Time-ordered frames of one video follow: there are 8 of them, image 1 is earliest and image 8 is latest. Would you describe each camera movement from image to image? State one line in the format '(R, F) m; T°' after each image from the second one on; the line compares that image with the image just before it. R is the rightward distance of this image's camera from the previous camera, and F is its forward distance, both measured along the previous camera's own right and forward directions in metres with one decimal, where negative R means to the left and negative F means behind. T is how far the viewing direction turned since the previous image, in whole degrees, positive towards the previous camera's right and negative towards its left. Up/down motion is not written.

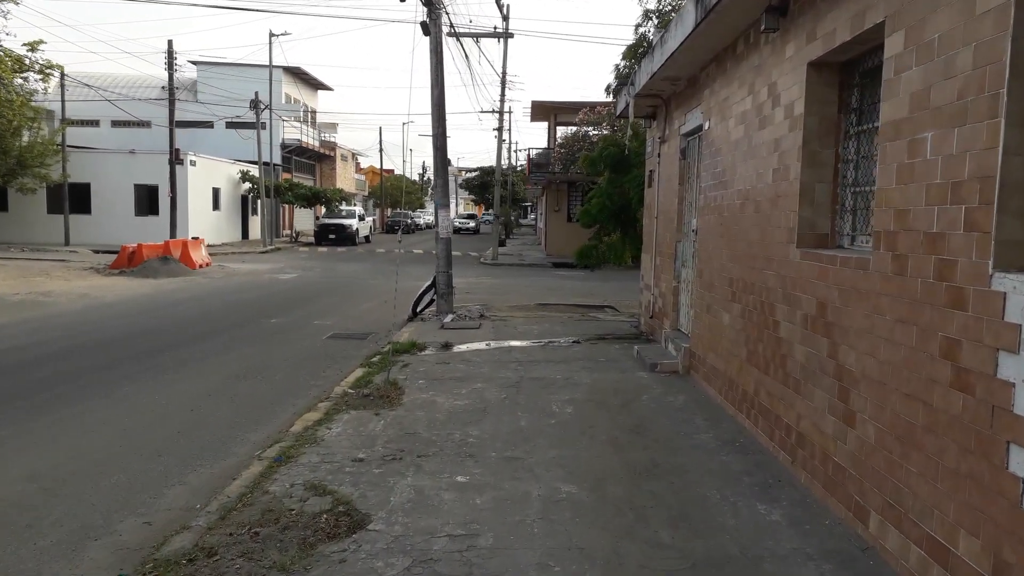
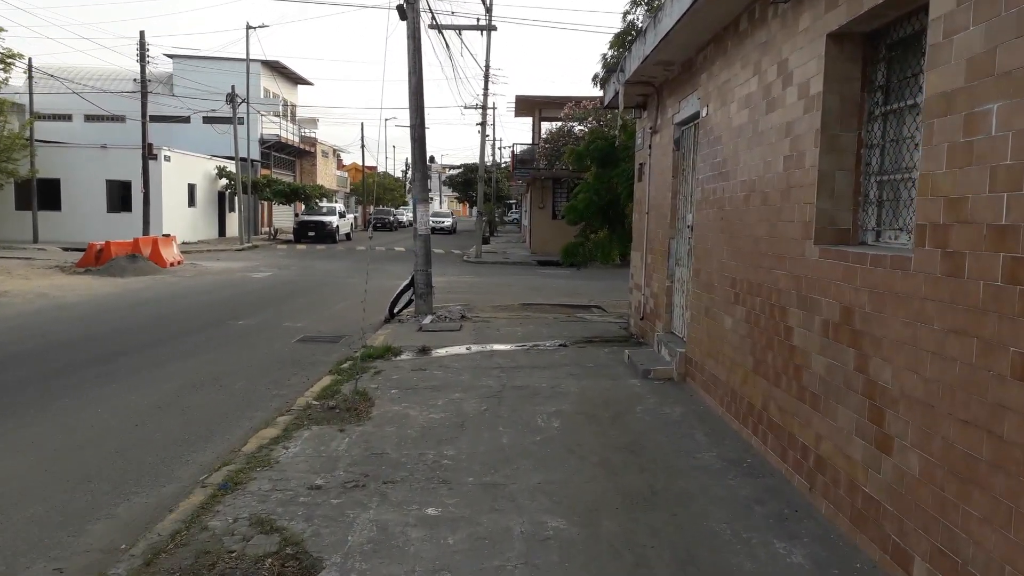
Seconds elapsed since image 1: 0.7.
(0.0, +0.6) m; +1°
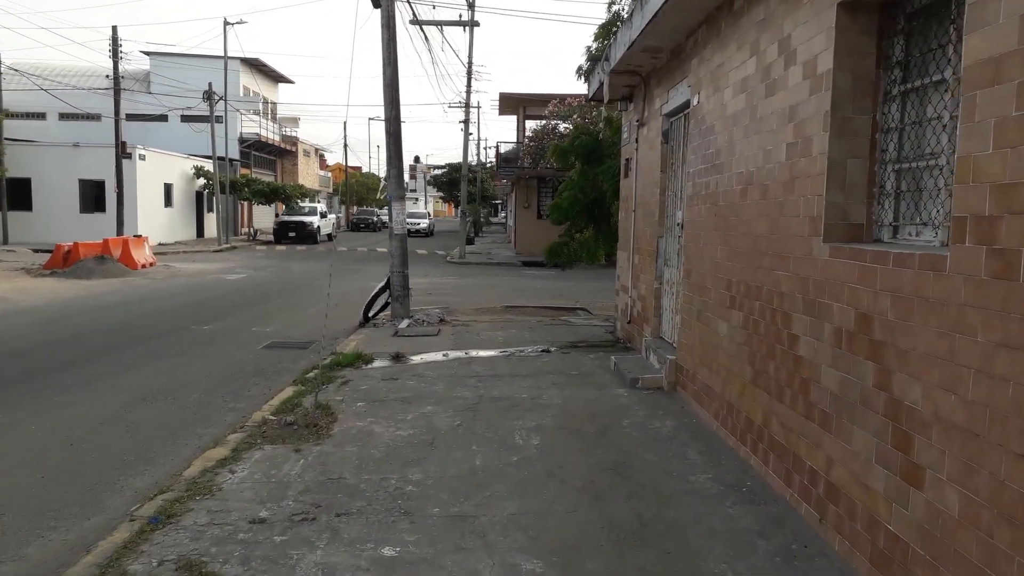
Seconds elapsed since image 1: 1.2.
(+0.1, +0.5) m; +1°
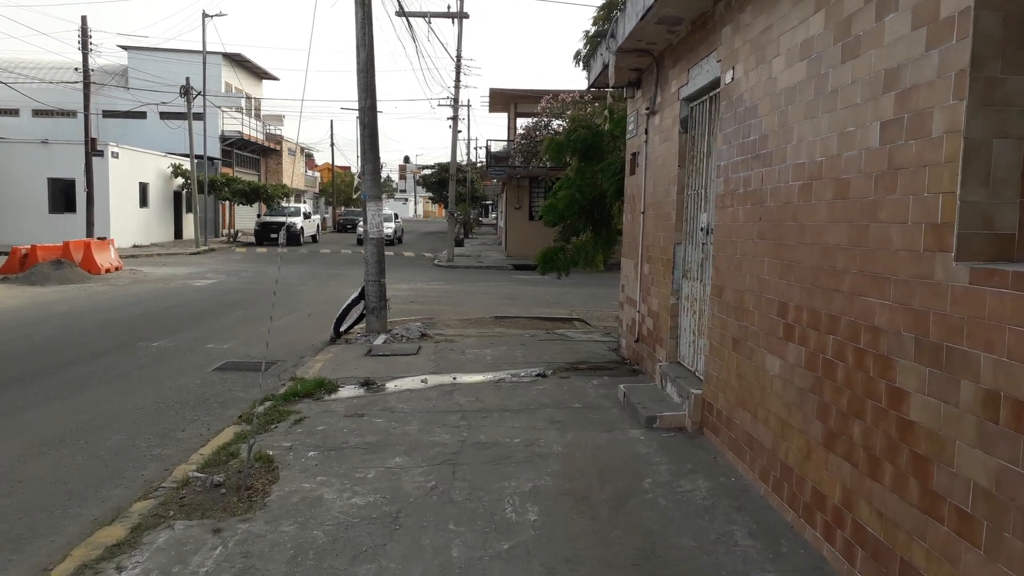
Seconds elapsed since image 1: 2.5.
(0.0, +1.2) m; +1°
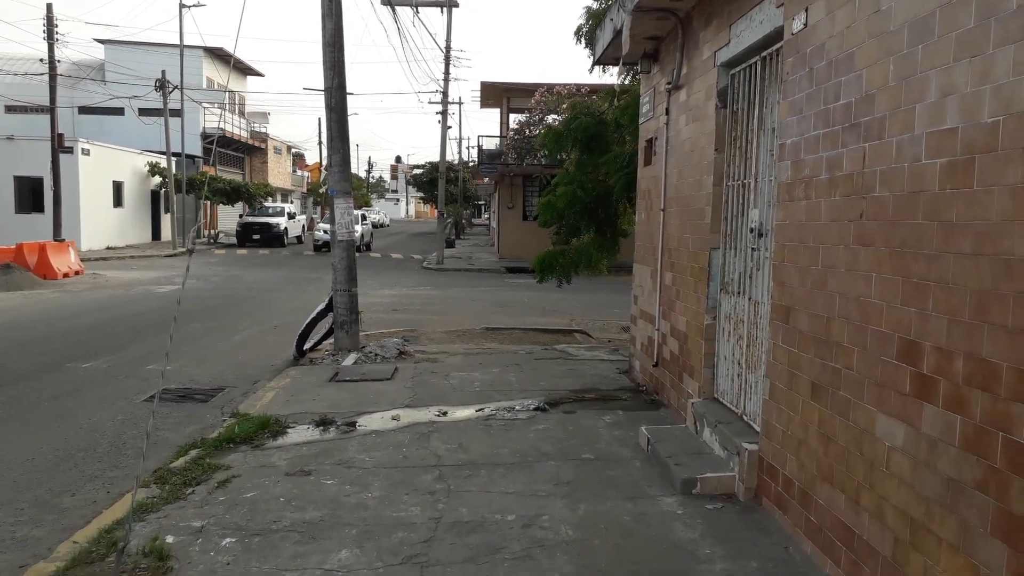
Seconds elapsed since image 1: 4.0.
(0.0, +1.4) m; +1°
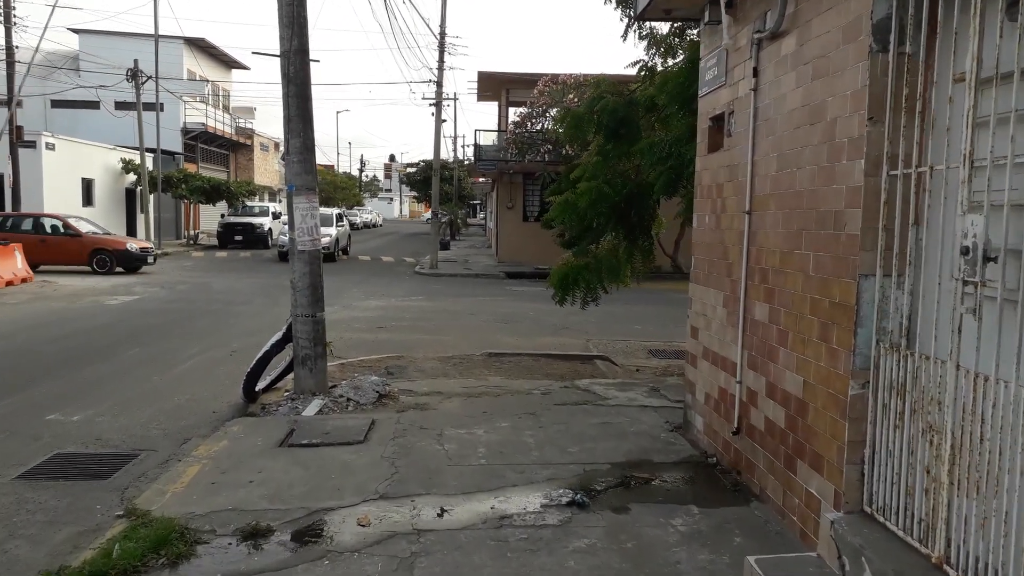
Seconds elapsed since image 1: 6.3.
(-0.2, +2.0) m; 0°
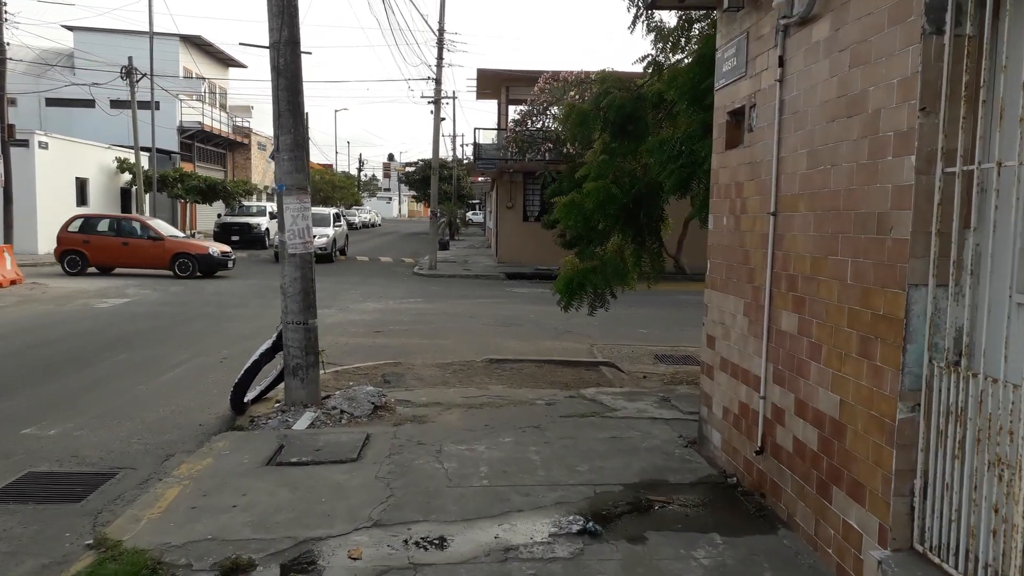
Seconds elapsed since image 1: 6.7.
(0.0, +0.4) m; 0°
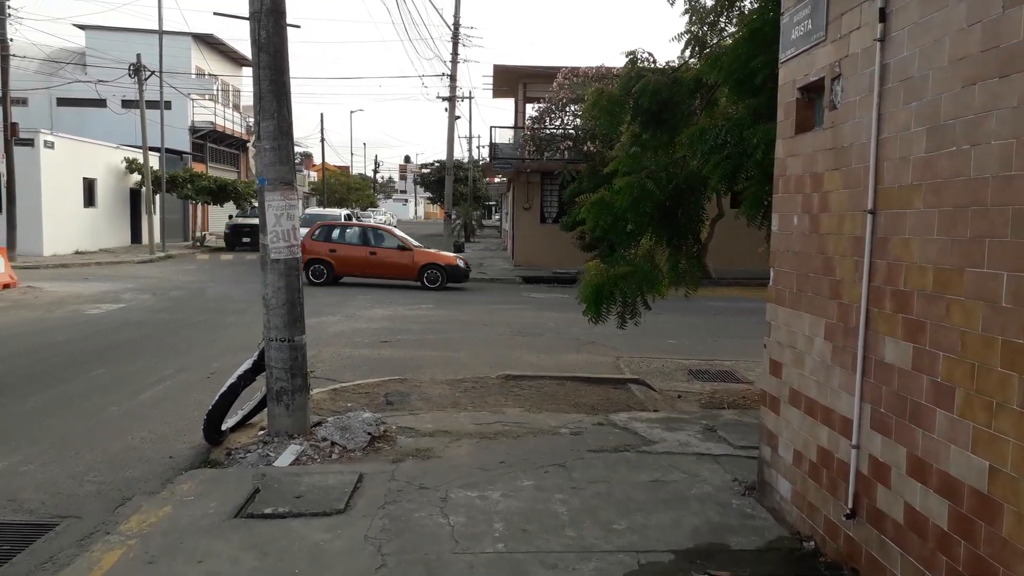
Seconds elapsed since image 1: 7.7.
(0.0, +0.9) m; -1°
